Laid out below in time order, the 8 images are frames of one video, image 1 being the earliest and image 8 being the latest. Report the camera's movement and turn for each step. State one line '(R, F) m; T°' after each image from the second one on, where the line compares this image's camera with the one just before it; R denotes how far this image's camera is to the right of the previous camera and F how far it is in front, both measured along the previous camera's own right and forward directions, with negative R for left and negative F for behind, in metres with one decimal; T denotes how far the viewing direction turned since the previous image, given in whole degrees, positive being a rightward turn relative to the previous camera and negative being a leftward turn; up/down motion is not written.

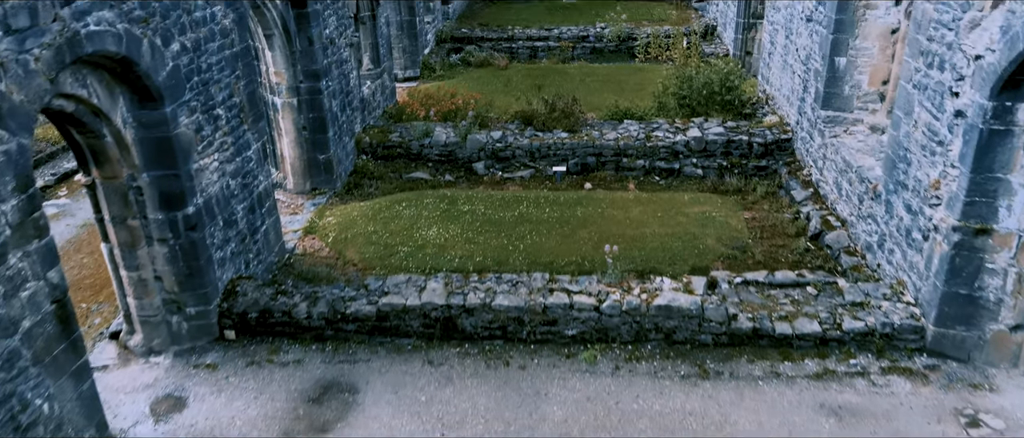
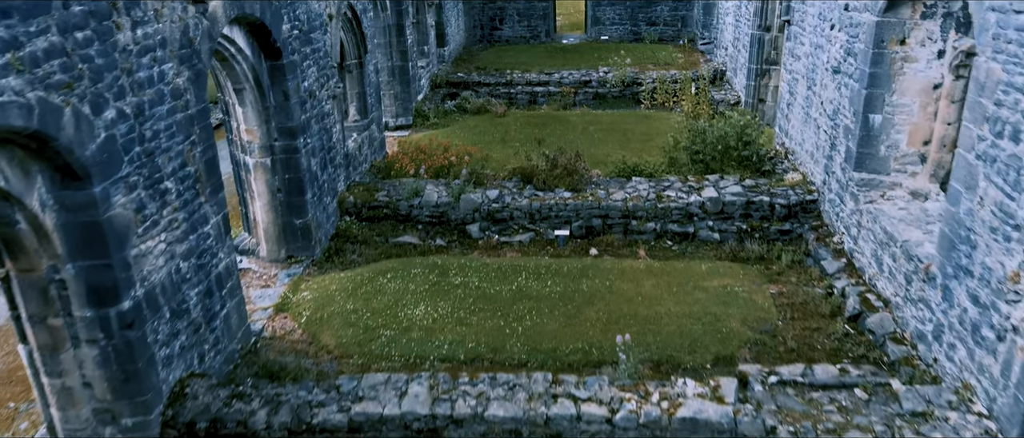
(0.0, +0.8) m; 0°
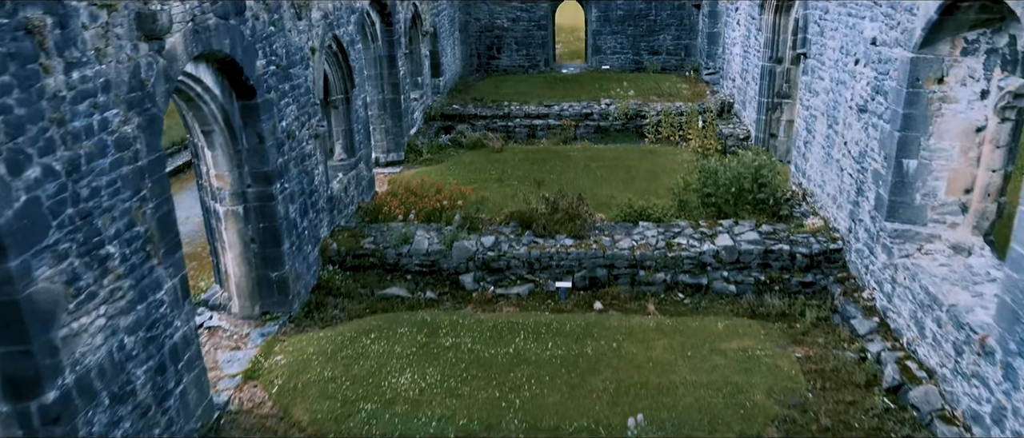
(0.0, +0.7) m; 0°
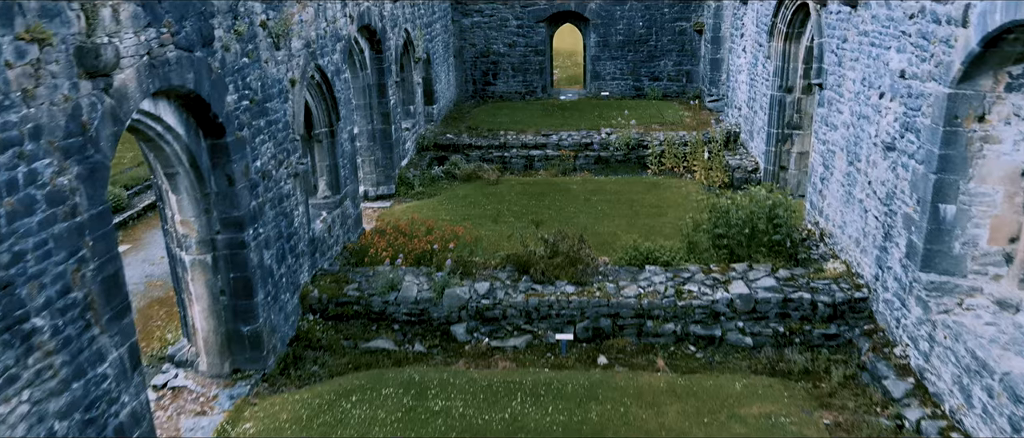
(0.0, +0.6) m; 0°
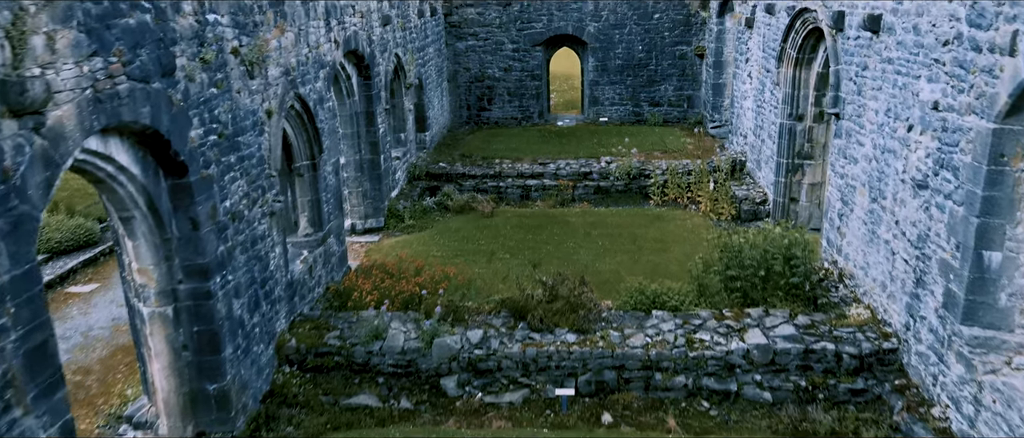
(0.0, +0.6) m; 0°
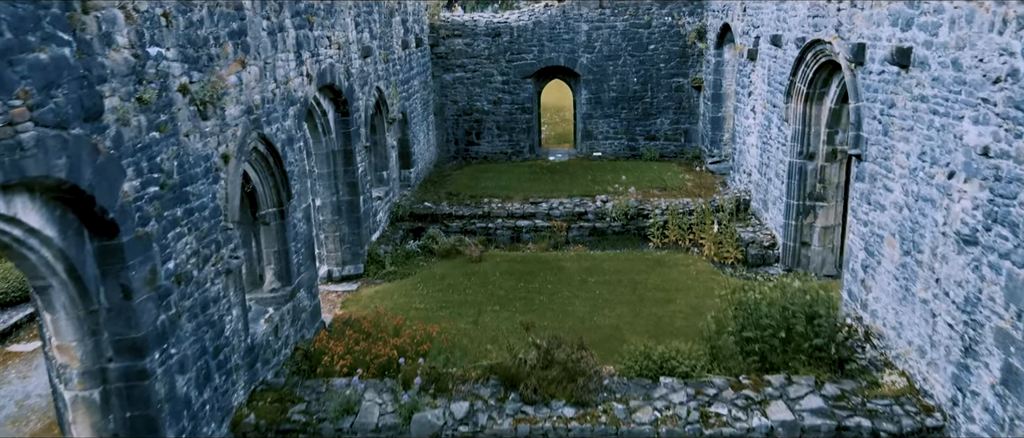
(0.0, +0.7) m; +1°
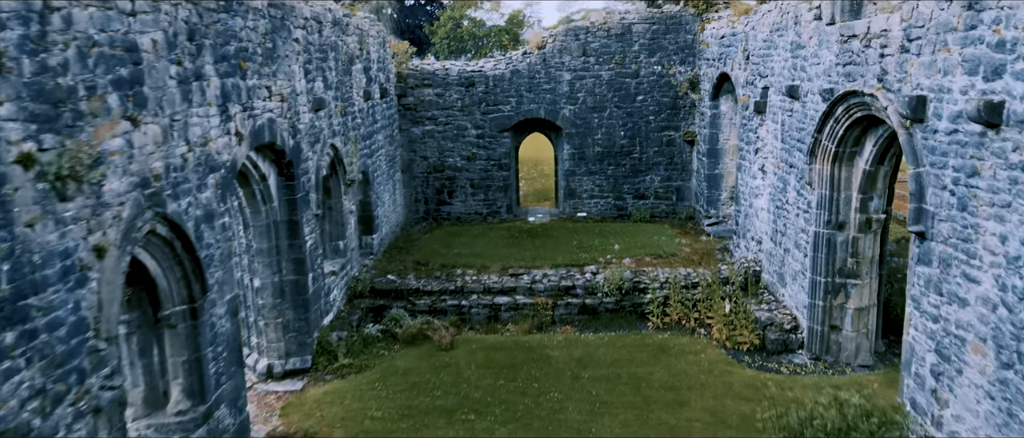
(0.0, +1.4) m; +2°
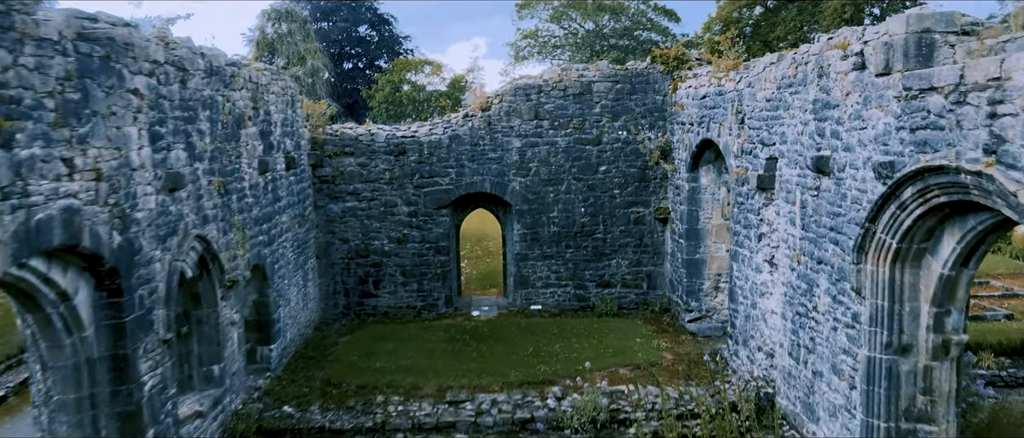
(+0.1, +2.3) m; +4°
